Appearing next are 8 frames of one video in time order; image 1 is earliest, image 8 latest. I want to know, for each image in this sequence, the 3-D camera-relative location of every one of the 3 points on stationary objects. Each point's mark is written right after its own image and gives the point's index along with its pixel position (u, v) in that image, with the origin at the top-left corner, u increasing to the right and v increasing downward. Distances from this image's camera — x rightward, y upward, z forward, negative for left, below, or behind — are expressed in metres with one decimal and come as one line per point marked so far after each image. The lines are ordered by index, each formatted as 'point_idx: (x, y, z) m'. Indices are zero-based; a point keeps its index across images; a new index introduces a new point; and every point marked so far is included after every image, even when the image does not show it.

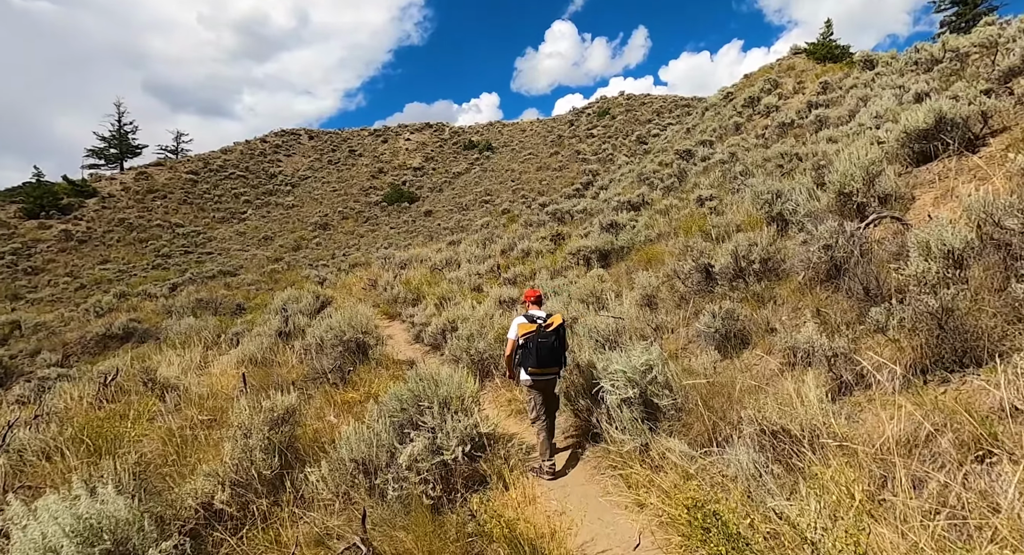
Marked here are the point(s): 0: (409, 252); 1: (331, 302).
0: (-3.4, +0.9, +19.9) m
1: (-4.6, -0.6, +15.2) m
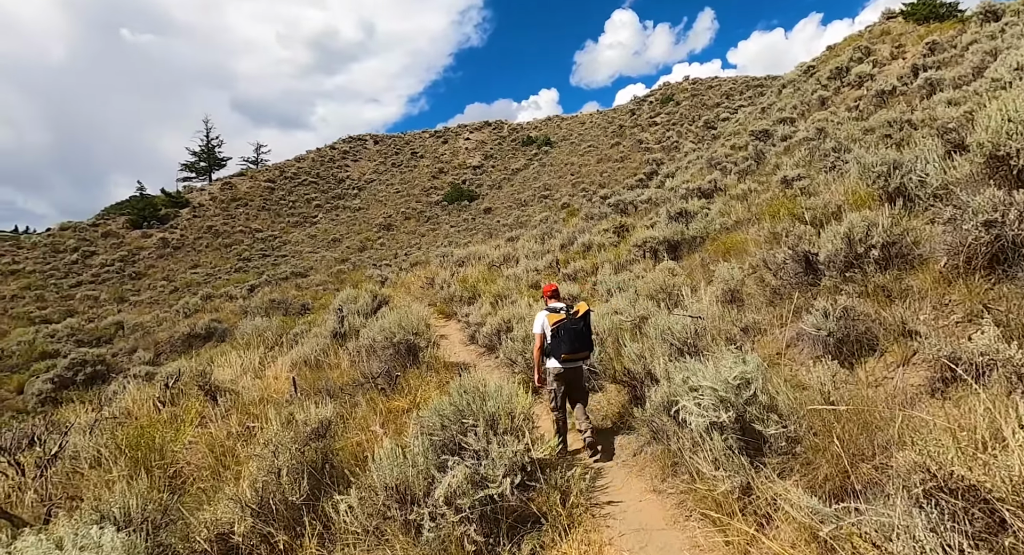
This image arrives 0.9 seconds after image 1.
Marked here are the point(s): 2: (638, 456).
0: (-1.4, +0.9, +19.3) m
1: (-3.1, -0.5, +14.7) m
2: (+1.0, -1.4, +4.7) m
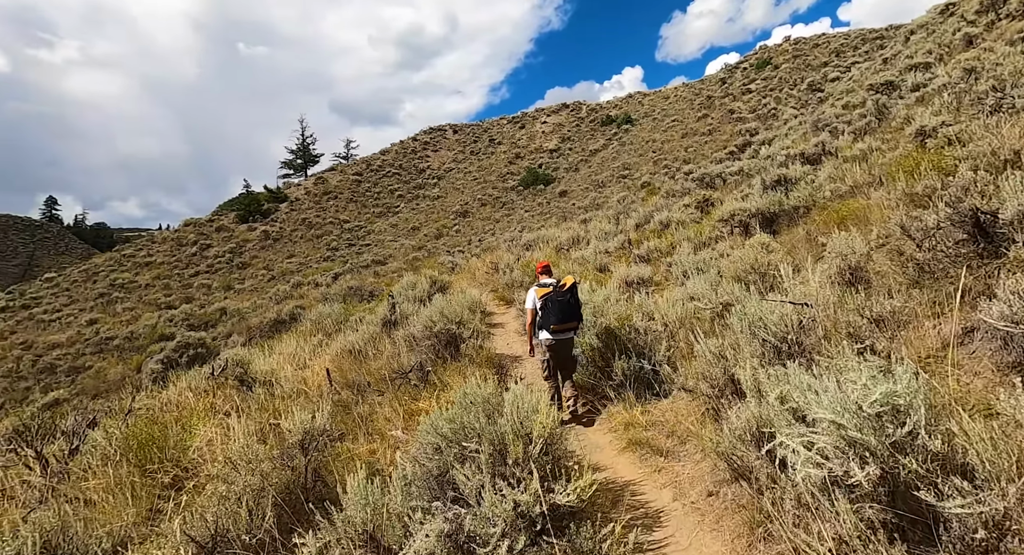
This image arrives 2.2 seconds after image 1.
0: (+0.8, +1.4, +18.0) m
1: (-1.5, -0.2, +13.8) m
2: (+1.1, -1.2, +3.3) m
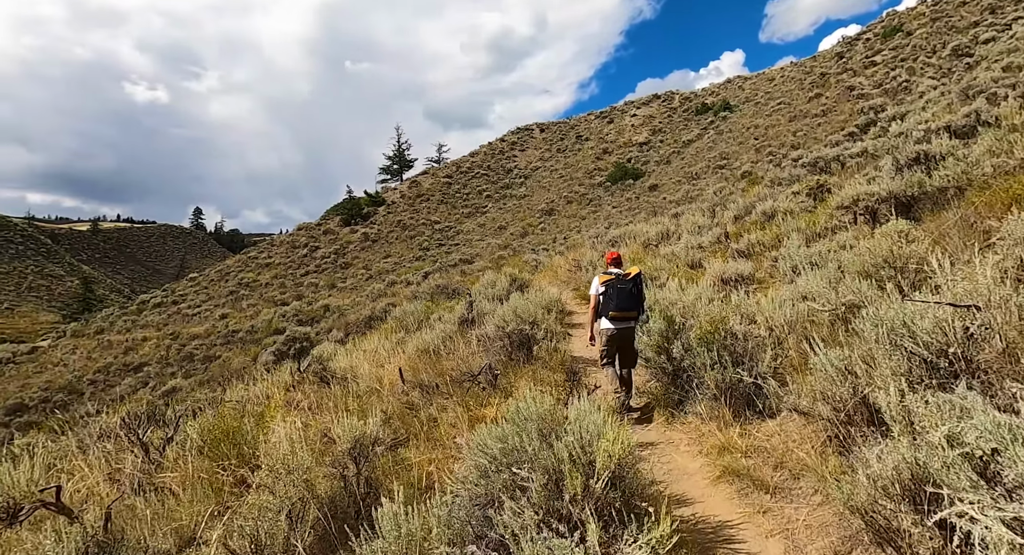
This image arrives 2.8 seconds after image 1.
0: (+3.3, +1.4, +17.0) m
1: (+0.4, -0.1, +13.2) m
2: (+1.4, -1.2, +2.5) m
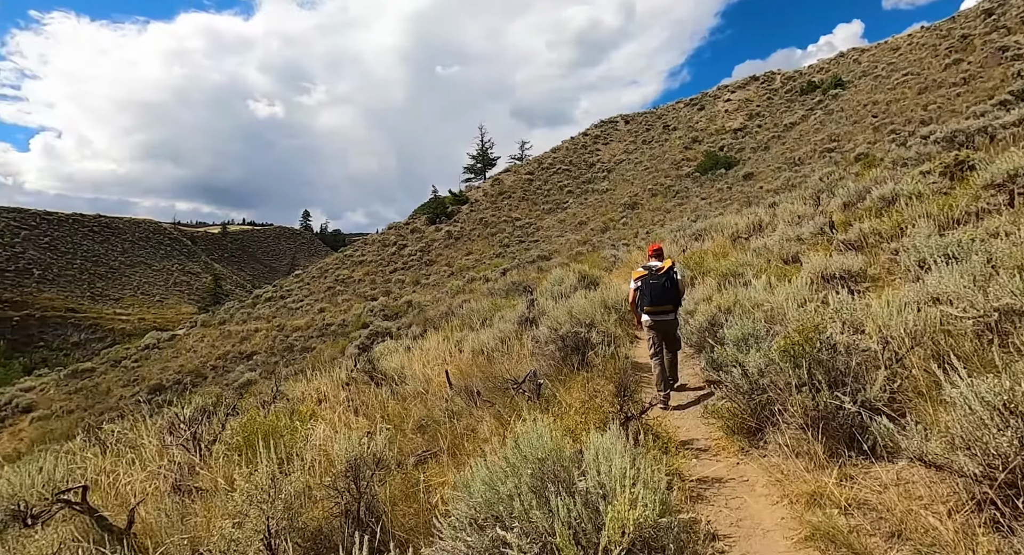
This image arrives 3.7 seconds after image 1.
0: (+5.4, +1.4, +15.6) m
1: (+1.9, -0.1, +12.3) m
2: (+1.2, -1.2, +1.5) m
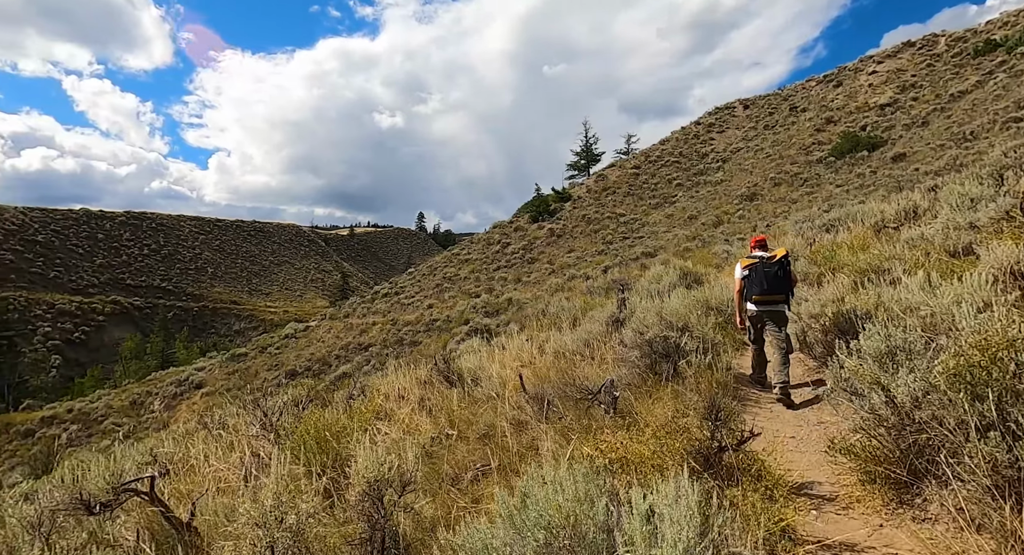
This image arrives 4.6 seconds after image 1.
0: (+7.7, +1.4, +13.6) m
1: (+3.7, 0.0, +11.0) m
2: (+1.1, -1.1, +0.5) m
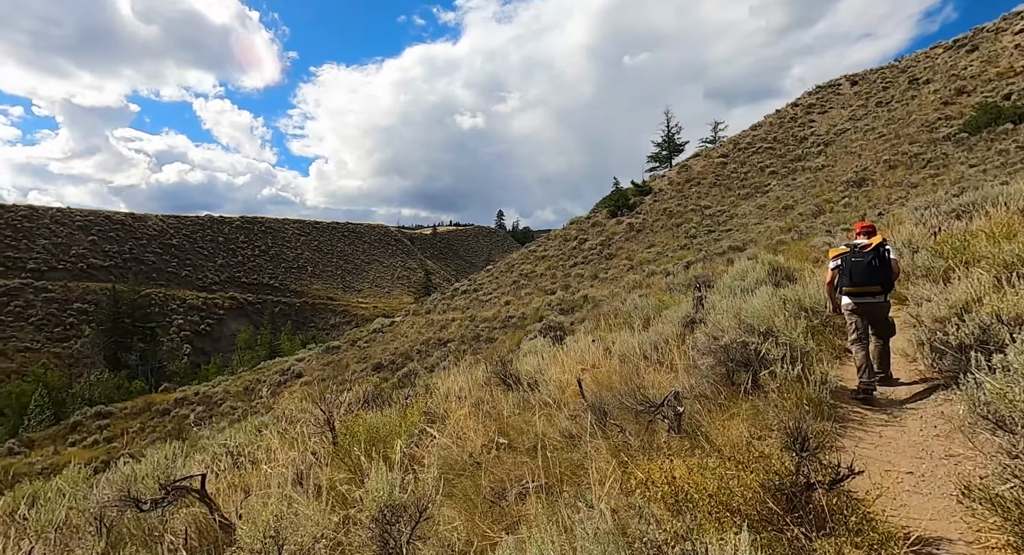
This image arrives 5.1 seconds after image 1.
0: (+9.2, +1.5, +11.9) m
1: (+4.8, 0.0, +9.8) m
2: (+0.8, -1.1, -0.2) m
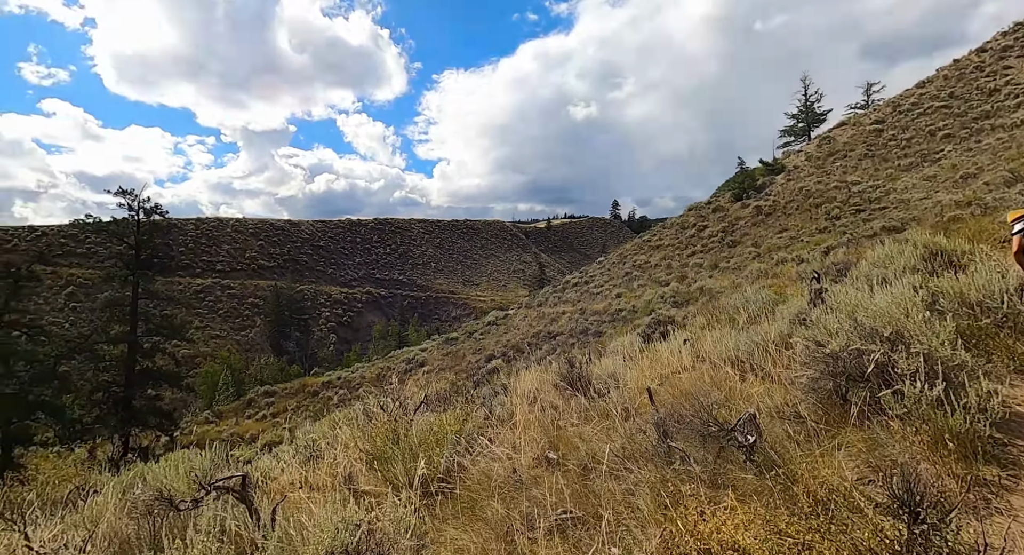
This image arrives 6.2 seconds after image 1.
0: (+10.7, +1.7, +9.1) m
1: (+6.0, +0.2, +7.9) m
2: (+0.1, -1.1, -1.1) m
